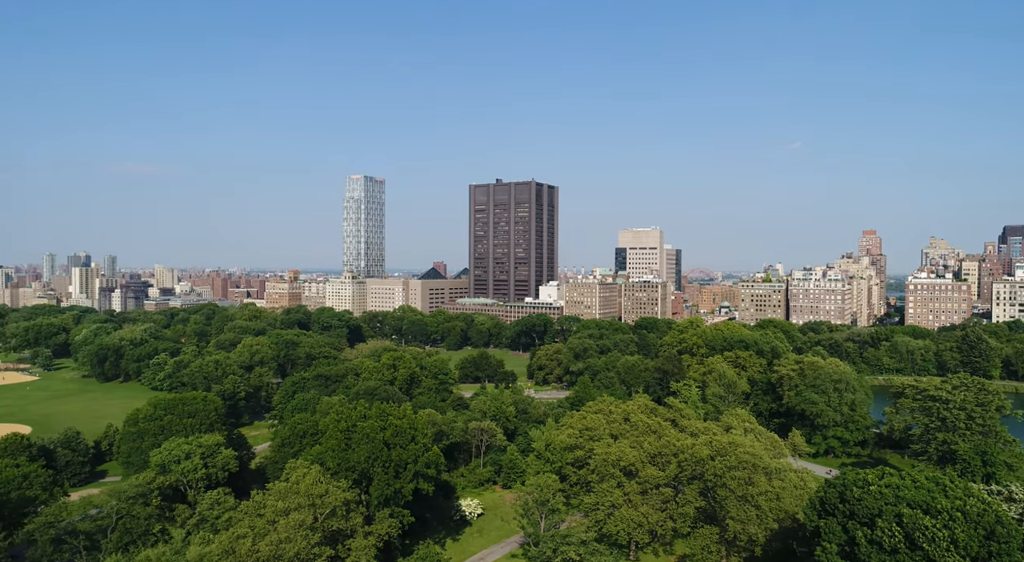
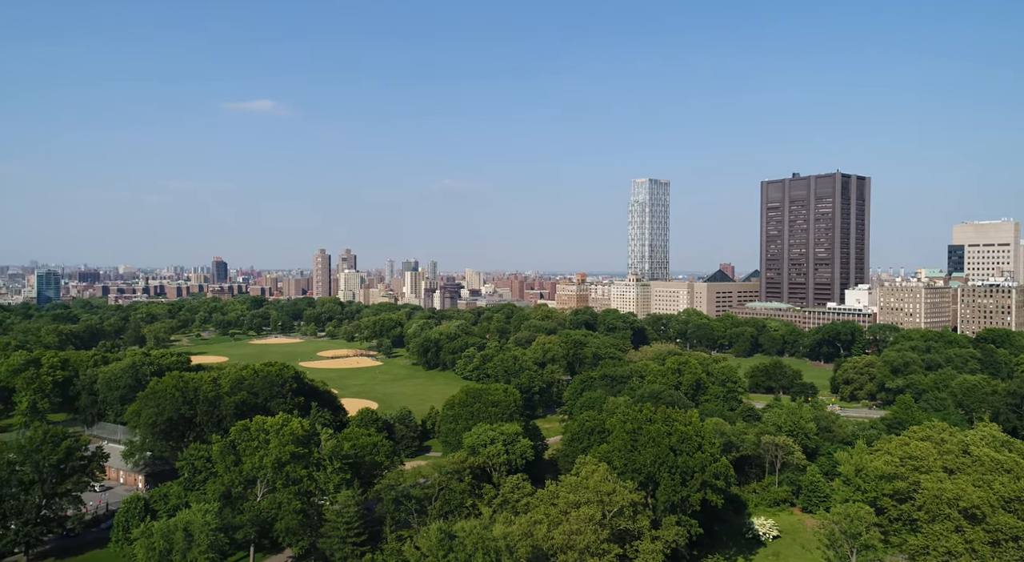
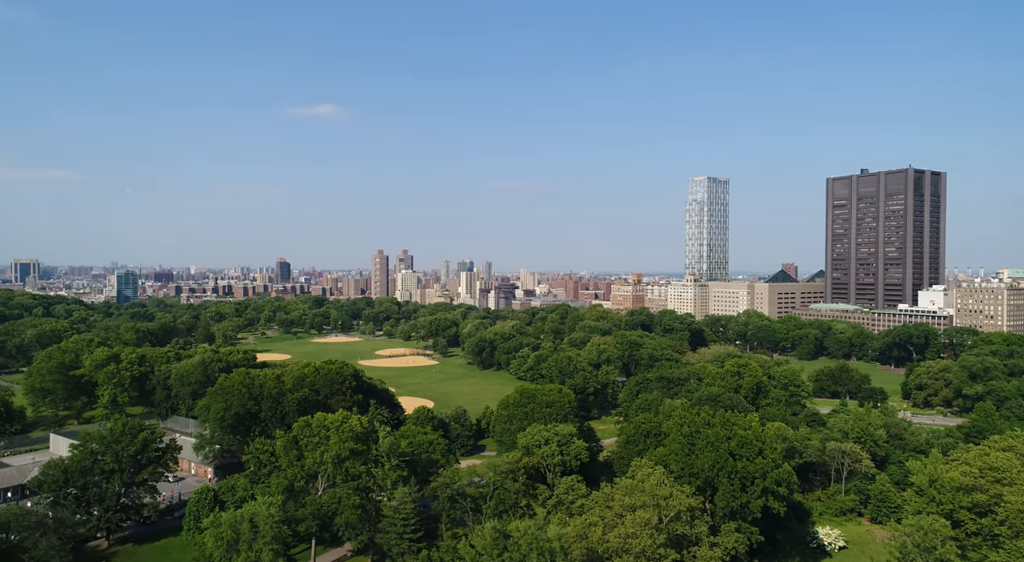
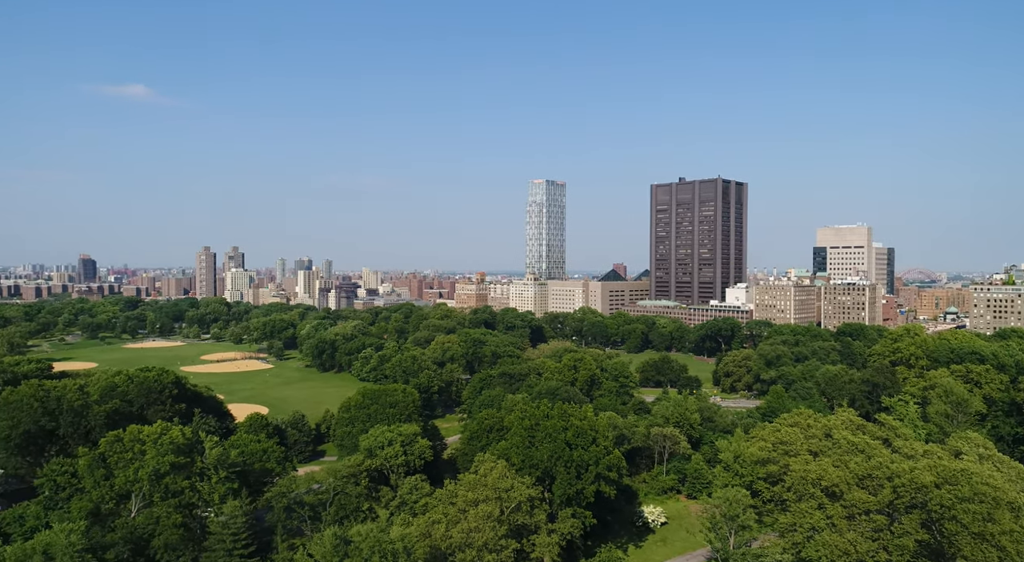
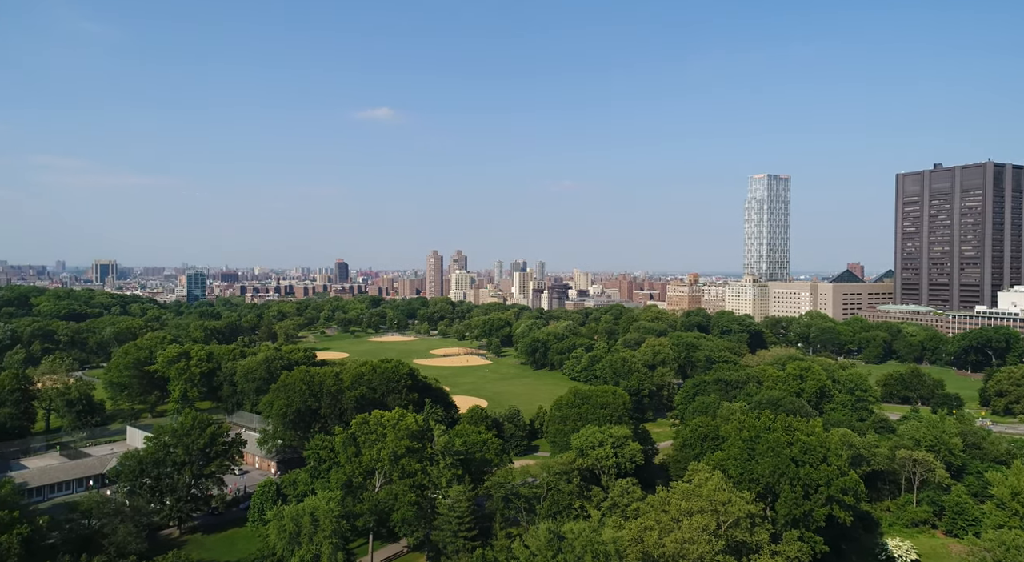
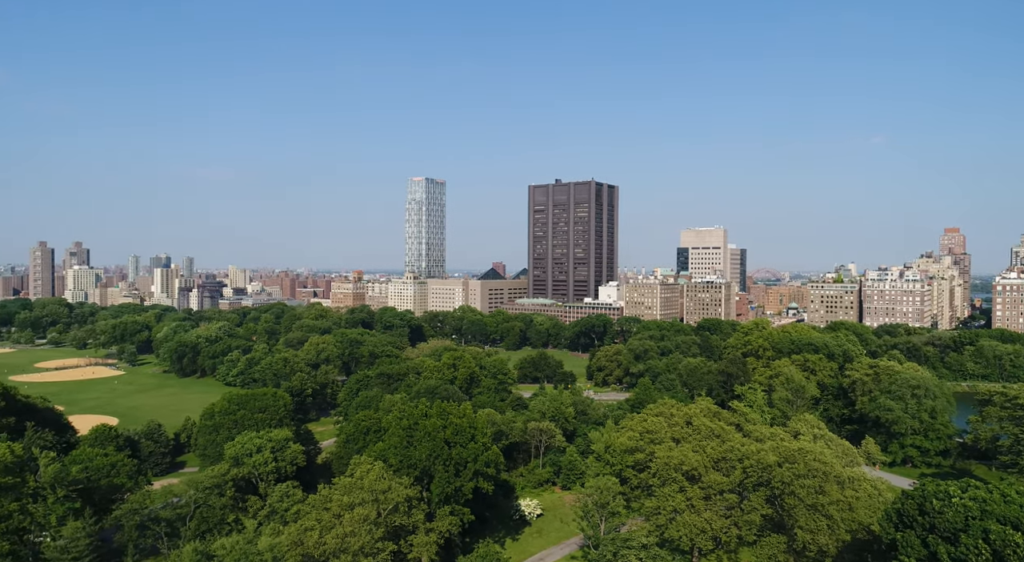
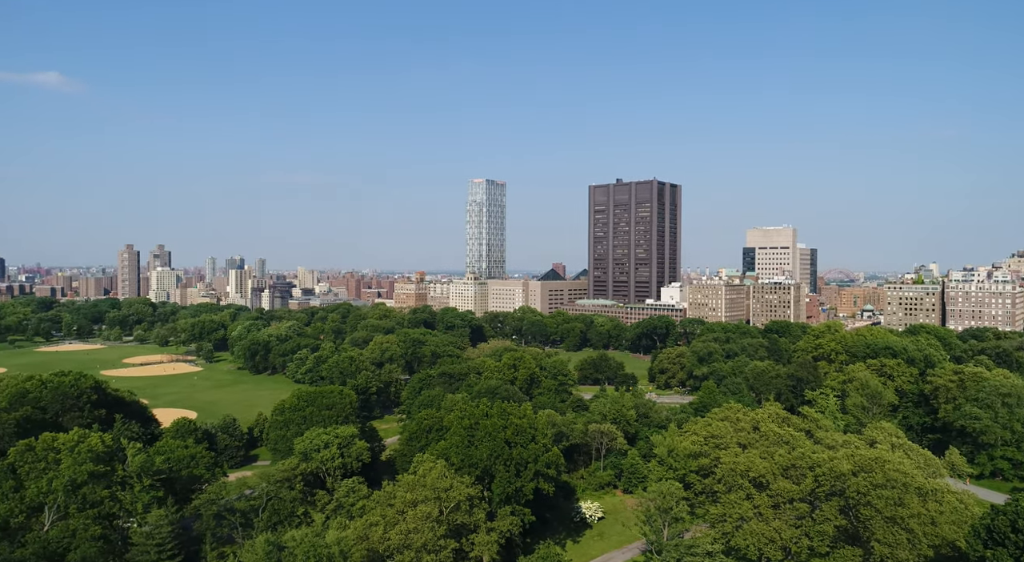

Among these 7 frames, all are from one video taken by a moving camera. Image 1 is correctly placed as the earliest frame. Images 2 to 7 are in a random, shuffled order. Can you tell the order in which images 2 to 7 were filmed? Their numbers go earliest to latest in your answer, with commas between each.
6, 7, 4, 2, 3, 5
